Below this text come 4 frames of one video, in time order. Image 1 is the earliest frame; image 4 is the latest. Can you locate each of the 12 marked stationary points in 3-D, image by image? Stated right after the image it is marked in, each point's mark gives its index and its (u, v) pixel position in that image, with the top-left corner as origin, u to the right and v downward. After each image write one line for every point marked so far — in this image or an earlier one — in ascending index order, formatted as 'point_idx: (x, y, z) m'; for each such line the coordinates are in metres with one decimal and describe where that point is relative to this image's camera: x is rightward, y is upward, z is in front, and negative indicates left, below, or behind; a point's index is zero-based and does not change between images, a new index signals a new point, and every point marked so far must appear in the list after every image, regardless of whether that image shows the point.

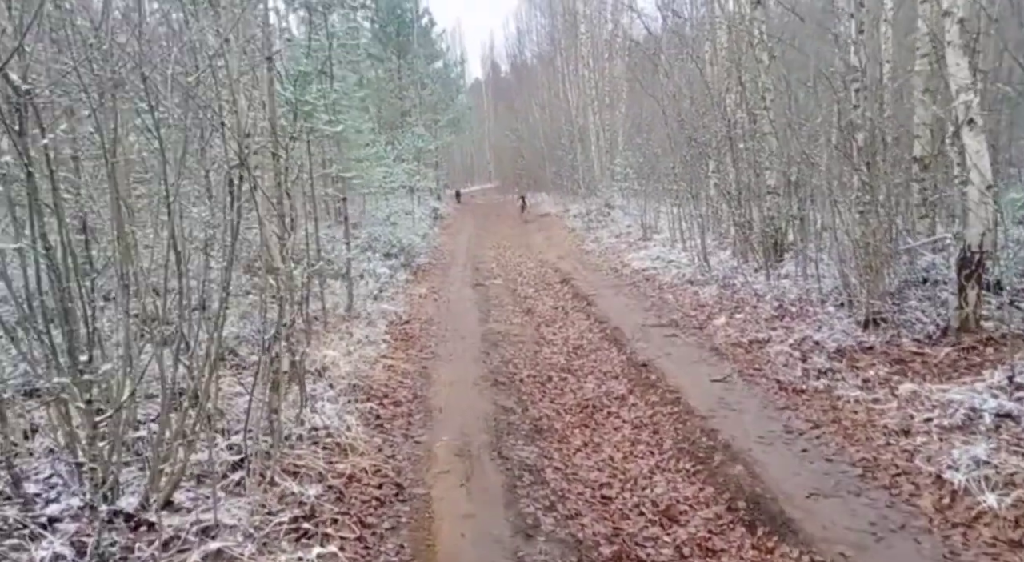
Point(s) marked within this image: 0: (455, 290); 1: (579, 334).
0: (-1.2, -0.2, +19.9) m
1: (+1.1, -0.9, +15.6) m
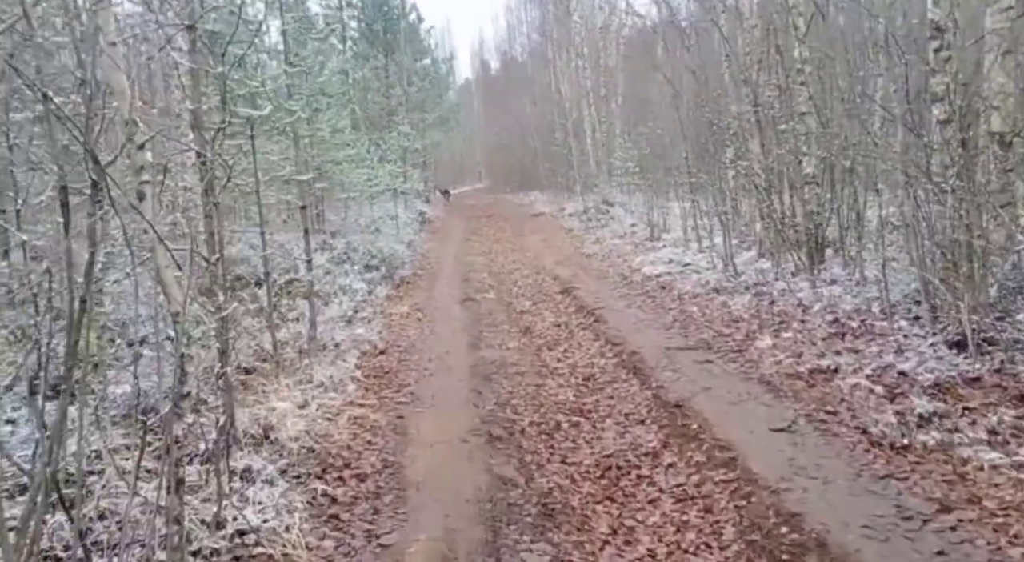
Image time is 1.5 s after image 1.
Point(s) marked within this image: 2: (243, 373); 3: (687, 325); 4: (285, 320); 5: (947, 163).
0: (-1.3, -0.5, +17.3) m
1: (+1.0, -1.1, +12.9) m
2: (-3.1, -1.1, +11.4) m
3: (+2.5, -0.6, +13.8) m
4: (-3.4, -0.6, +14.6) m
5: (+4.3, +1.2, +9.5) m
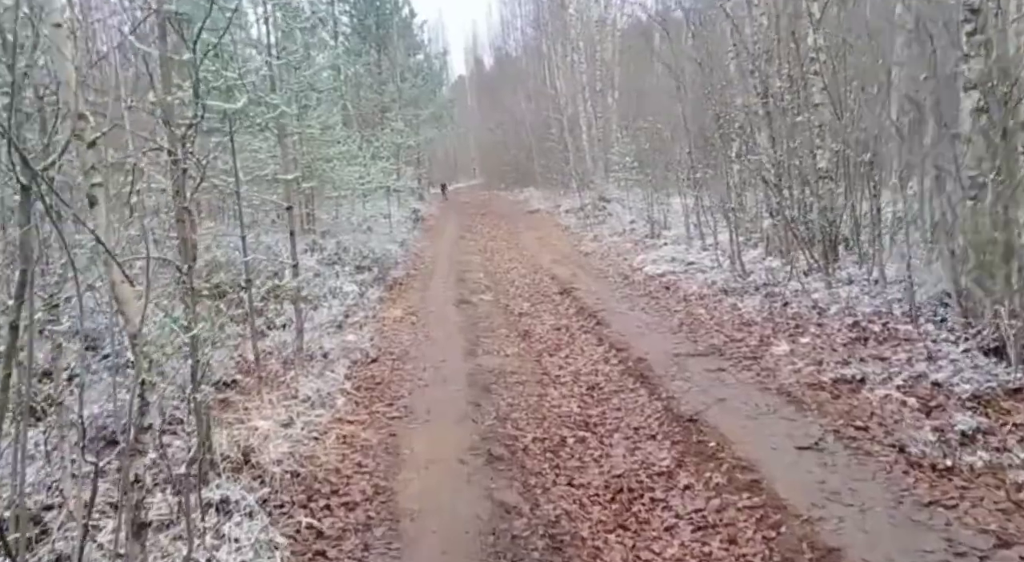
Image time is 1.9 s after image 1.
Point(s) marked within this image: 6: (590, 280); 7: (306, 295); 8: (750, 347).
0: (-1.3, -0.5, +16.5) m
1: (+1.0, -1.1, +12.2) m
2: (-3.1, -1.2, +10.7) m
3: (+2.5, -0.6, +13.1) m
4: (-3.5, -0.7, +13.9) m
5: (+4.3, +1.2, +8.9) m
6: (+1.6, 0.0, +19.6) m
7: (-3.6, -0.2, +16.8) m
8: (+2.9, -0.8, +11.5) m
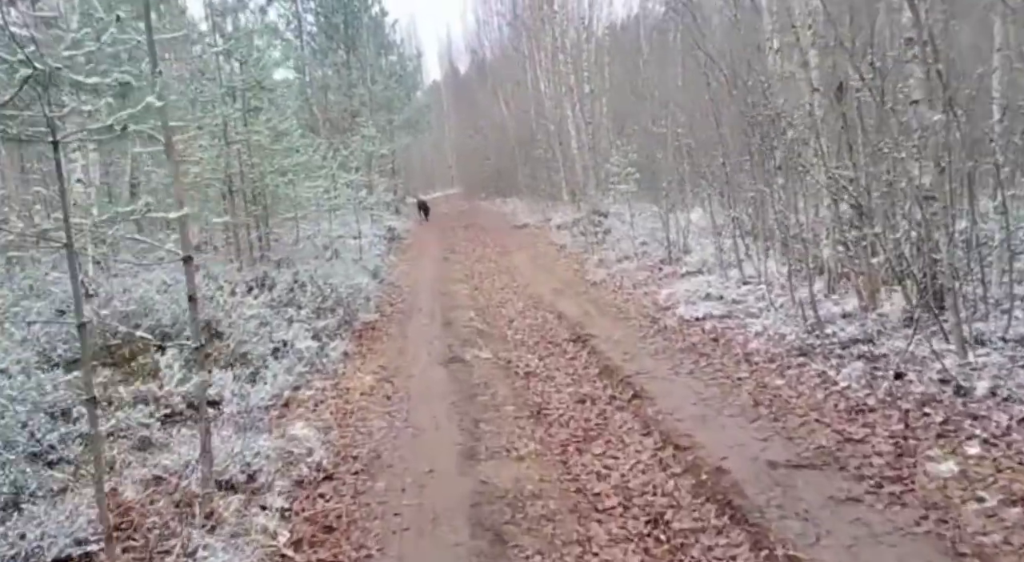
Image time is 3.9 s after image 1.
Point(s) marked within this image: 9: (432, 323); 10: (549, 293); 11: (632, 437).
0: (-1.2, -1.2, +12.7) m
1: (+1.2, -1.8, +8.5) m
2: (-2.9, -1.8, +6.8) m
3: (+2.6, -1.3, +9.4) m
4: (-3.3, -1.4, +10.0) m
5: (+4.5, +0.6, +5.2) m
6: (+1.6, -0.7, +15.8) m
7: (-3.6, -1.0, +12.9) m
8: (+3.0, -1.4, +7.8) m
9: (-1.4, -0.7, +16.3) m
10: (+0.8, -0.3, +19.3) m
11: (+1.2, -1.6, +9.6) m
